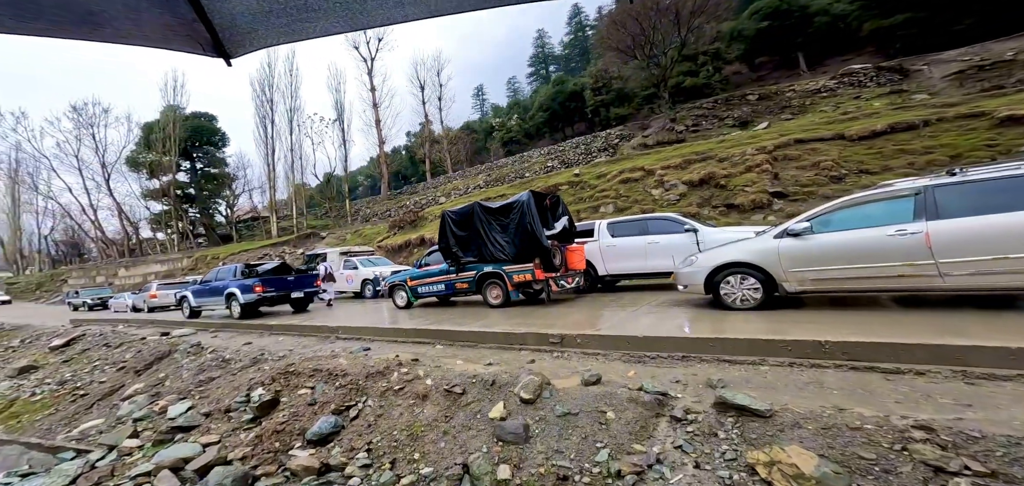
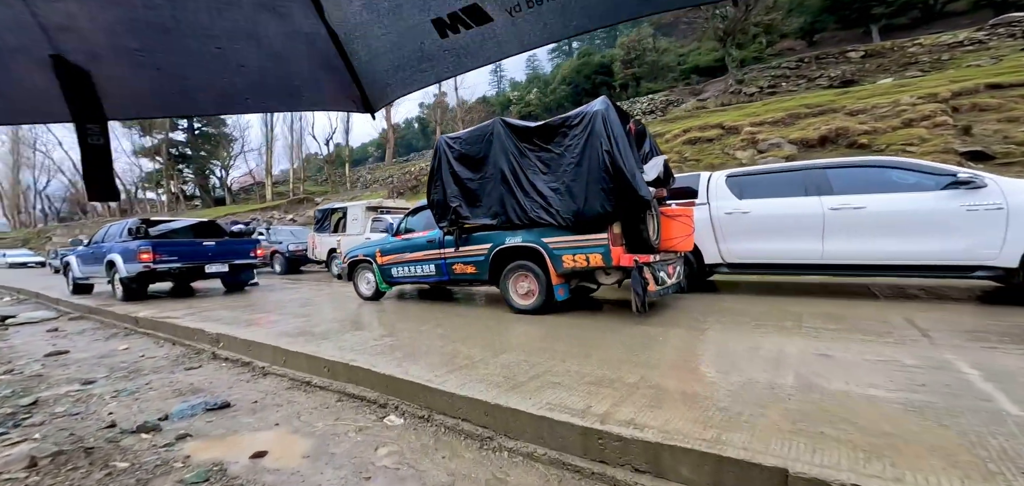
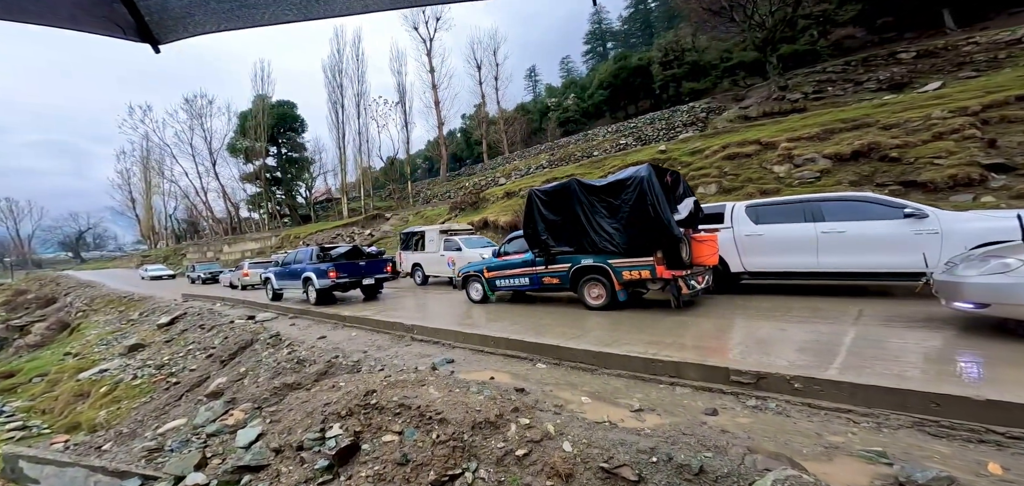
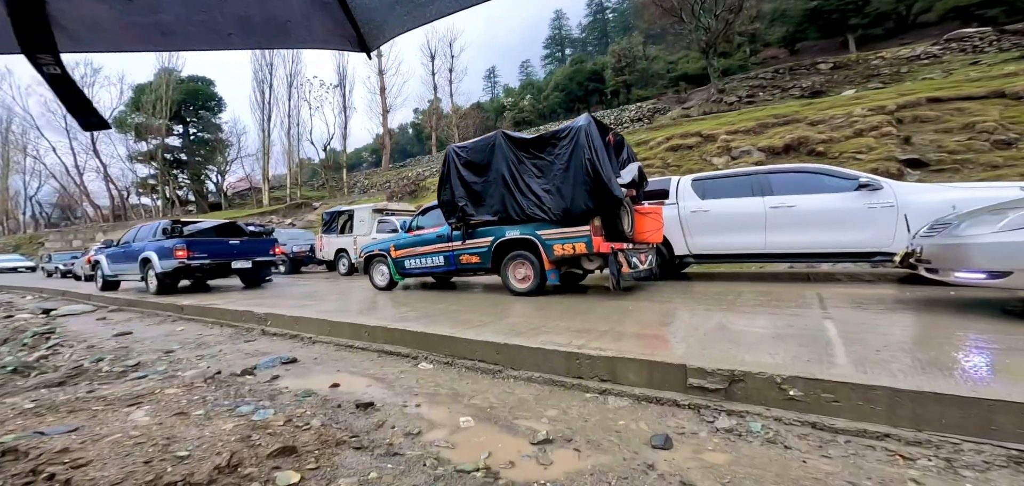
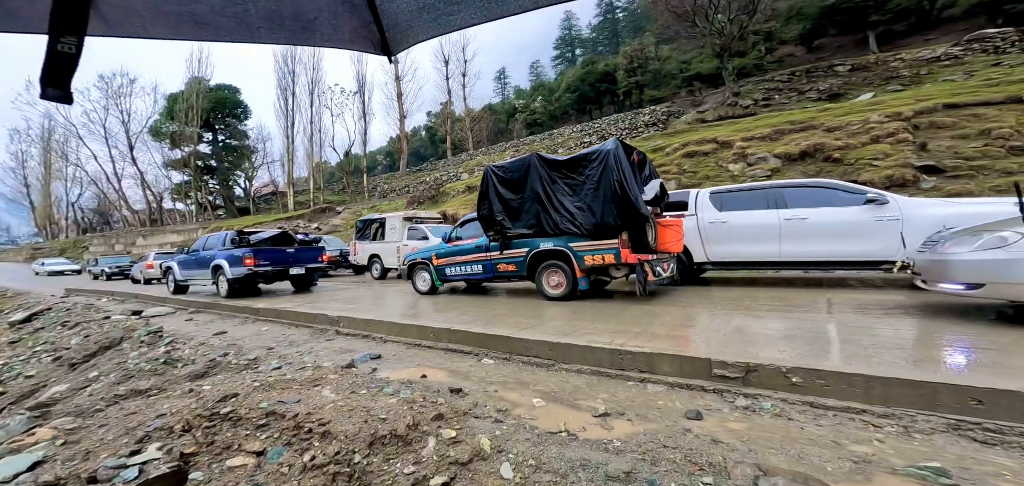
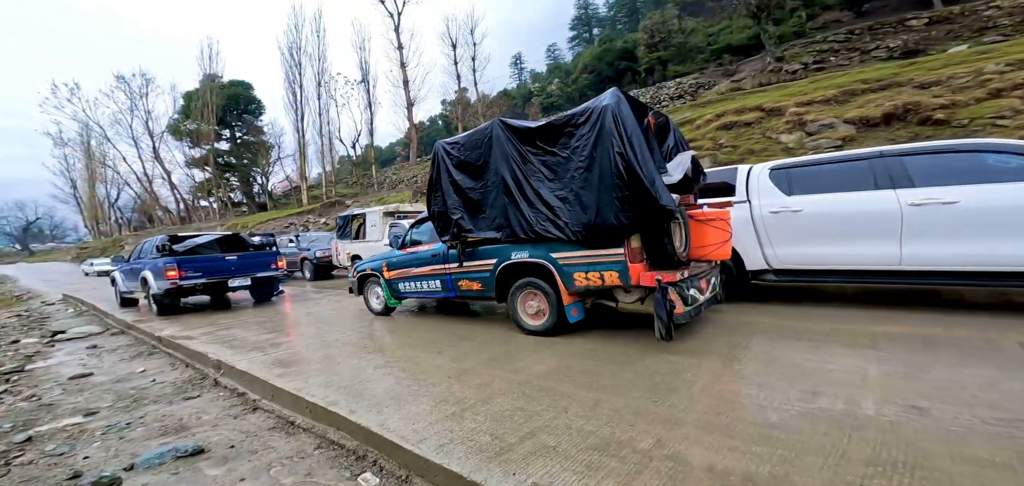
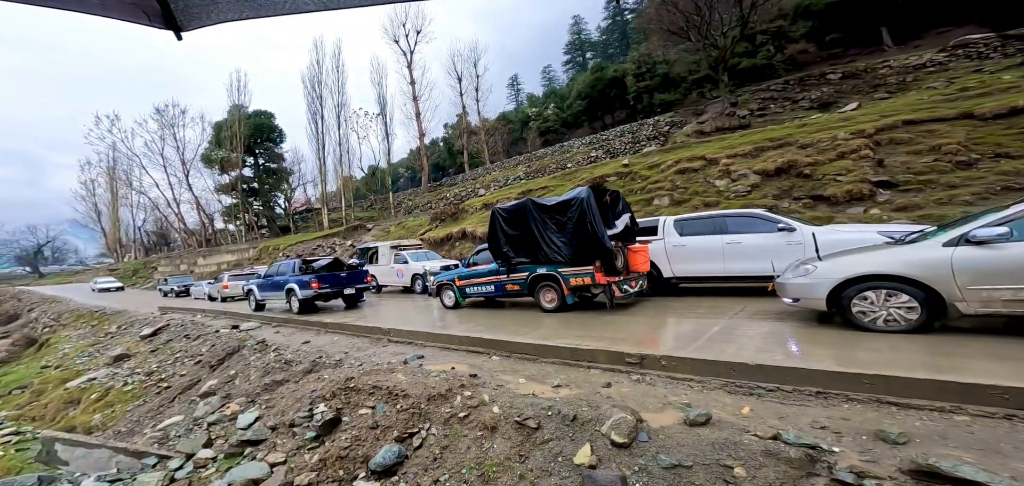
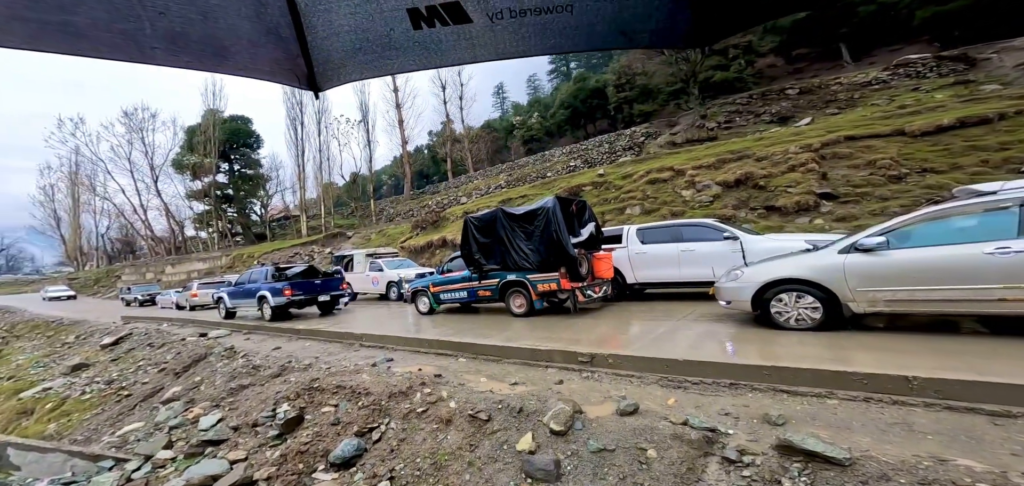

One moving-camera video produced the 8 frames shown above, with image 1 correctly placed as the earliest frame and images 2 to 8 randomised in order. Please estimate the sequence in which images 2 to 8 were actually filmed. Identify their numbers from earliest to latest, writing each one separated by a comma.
8, 7, 3, 5, 4, 2, 6
